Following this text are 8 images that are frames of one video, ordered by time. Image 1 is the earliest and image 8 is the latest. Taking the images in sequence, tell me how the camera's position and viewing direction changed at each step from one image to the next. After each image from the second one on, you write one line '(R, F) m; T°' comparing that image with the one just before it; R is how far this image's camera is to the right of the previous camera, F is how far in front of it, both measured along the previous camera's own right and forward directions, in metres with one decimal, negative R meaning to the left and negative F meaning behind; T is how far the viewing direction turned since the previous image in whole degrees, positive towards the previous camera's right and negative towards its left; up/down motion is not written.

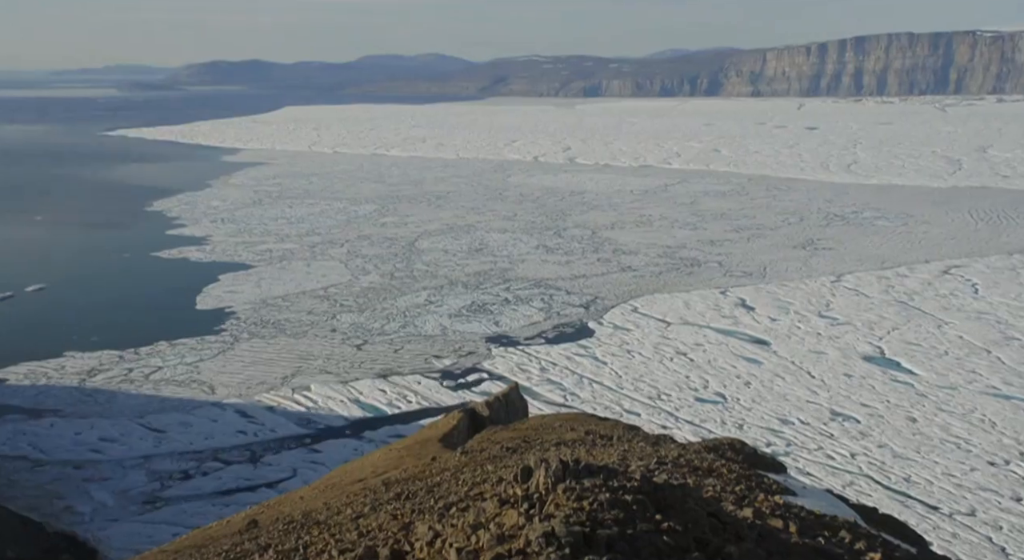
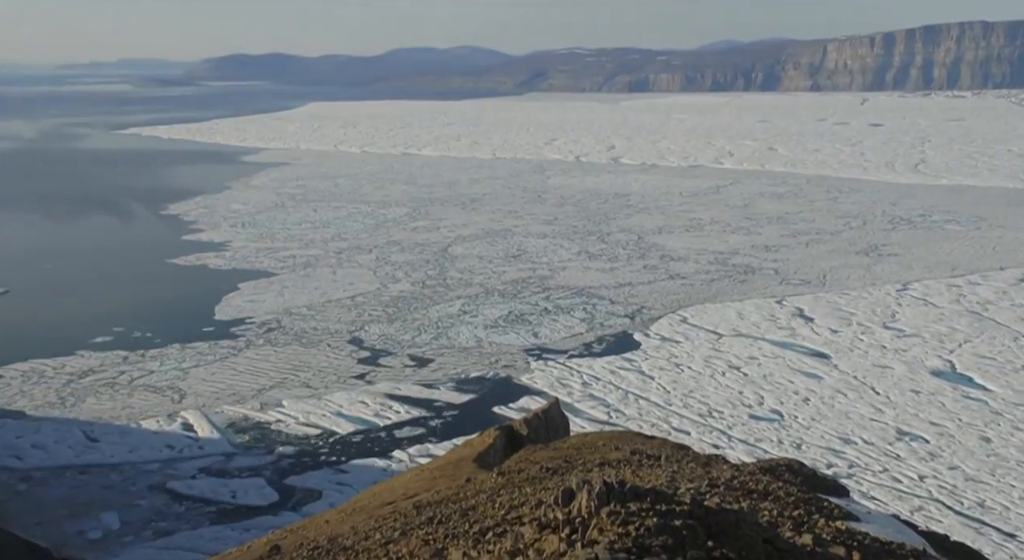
(0.0, +0.7) m; -2°
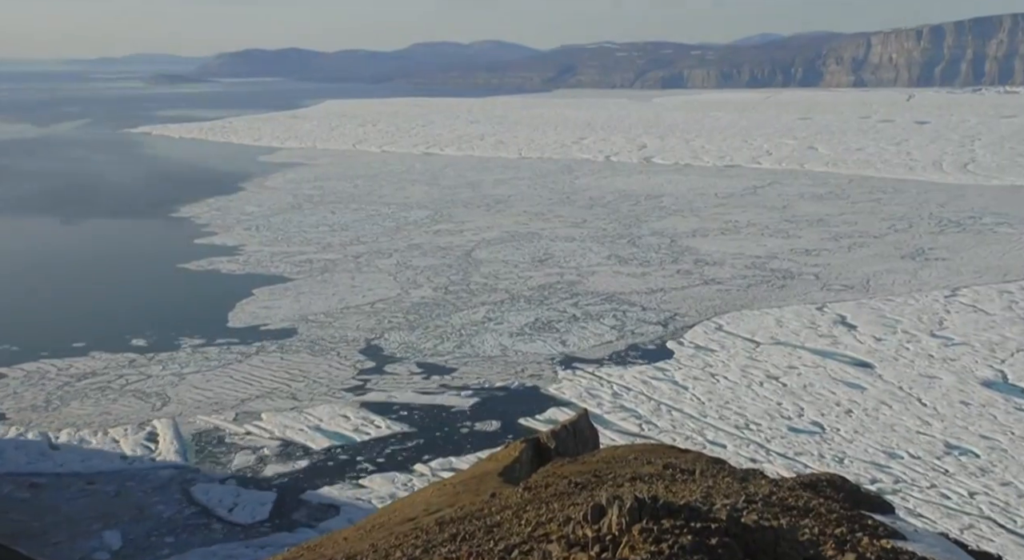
(0.0, +0.4) m; -1°
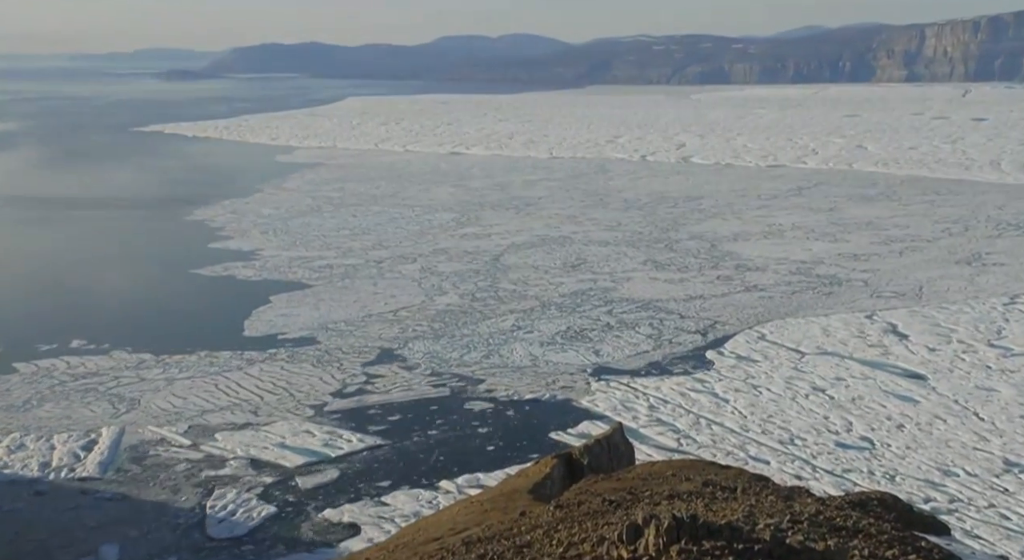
(0.0, +0.5) m; -2°
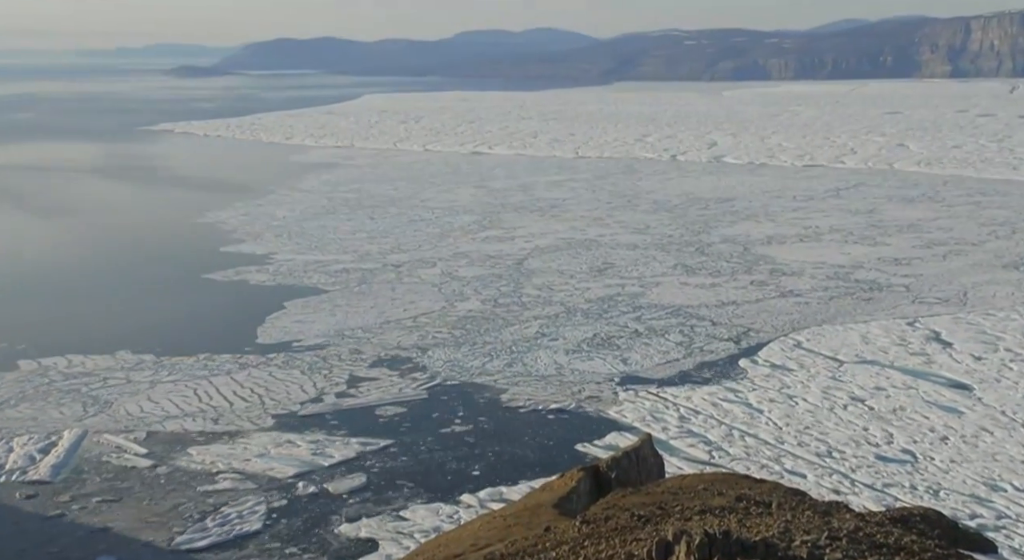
(0.0, +0.3) m; -1°
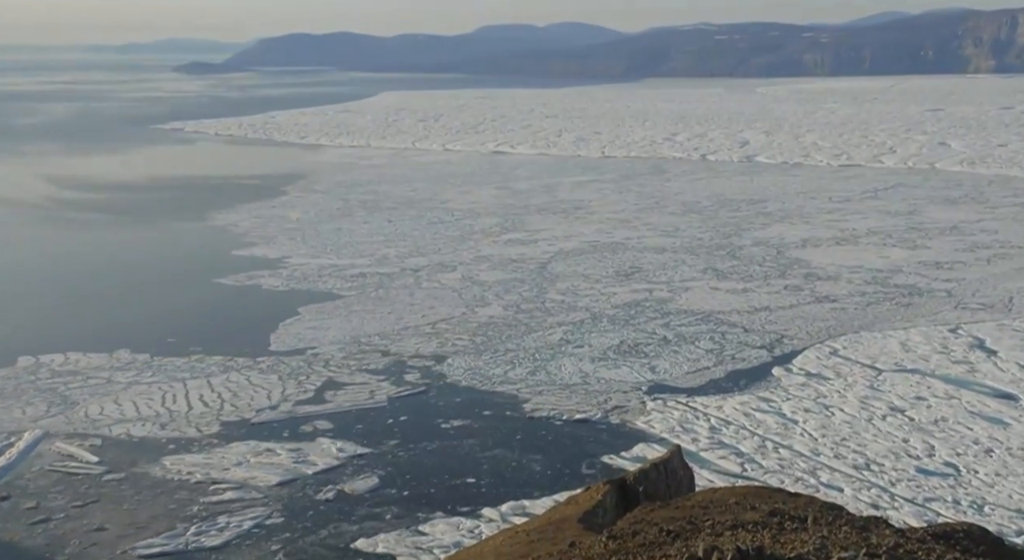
(0.0, +0.3) m; -1°
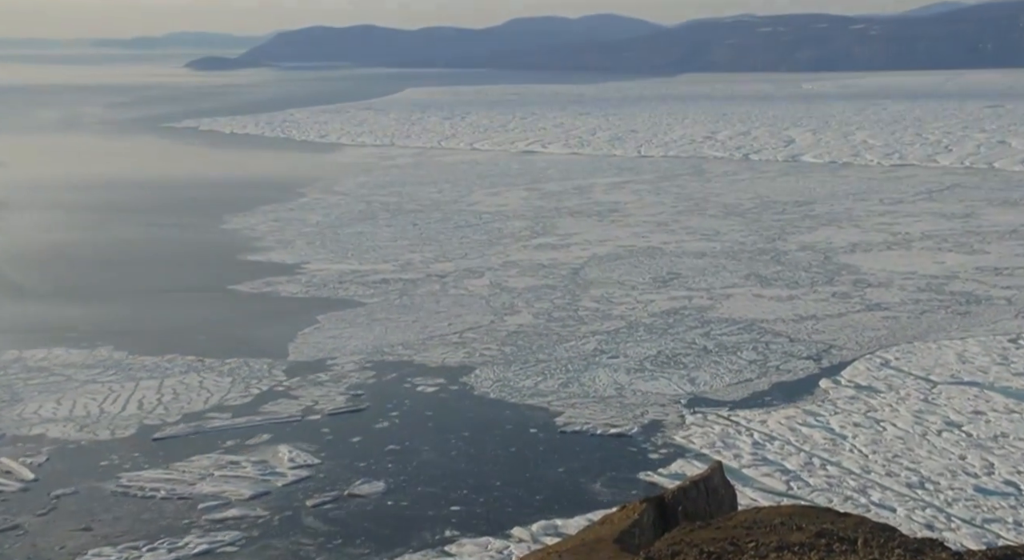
(0.0, +0.4) m; -2°
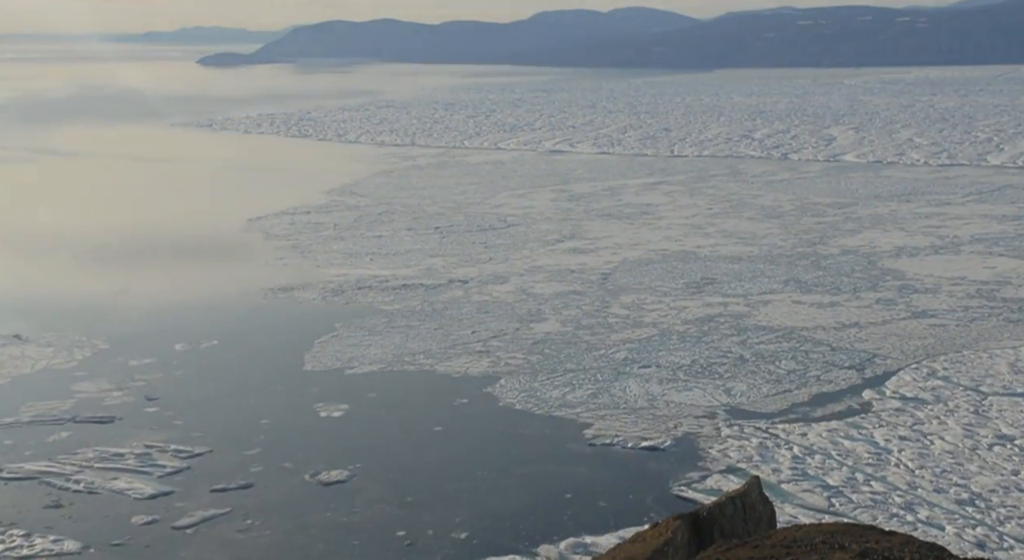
(0.0, +0.3) m; -2°
